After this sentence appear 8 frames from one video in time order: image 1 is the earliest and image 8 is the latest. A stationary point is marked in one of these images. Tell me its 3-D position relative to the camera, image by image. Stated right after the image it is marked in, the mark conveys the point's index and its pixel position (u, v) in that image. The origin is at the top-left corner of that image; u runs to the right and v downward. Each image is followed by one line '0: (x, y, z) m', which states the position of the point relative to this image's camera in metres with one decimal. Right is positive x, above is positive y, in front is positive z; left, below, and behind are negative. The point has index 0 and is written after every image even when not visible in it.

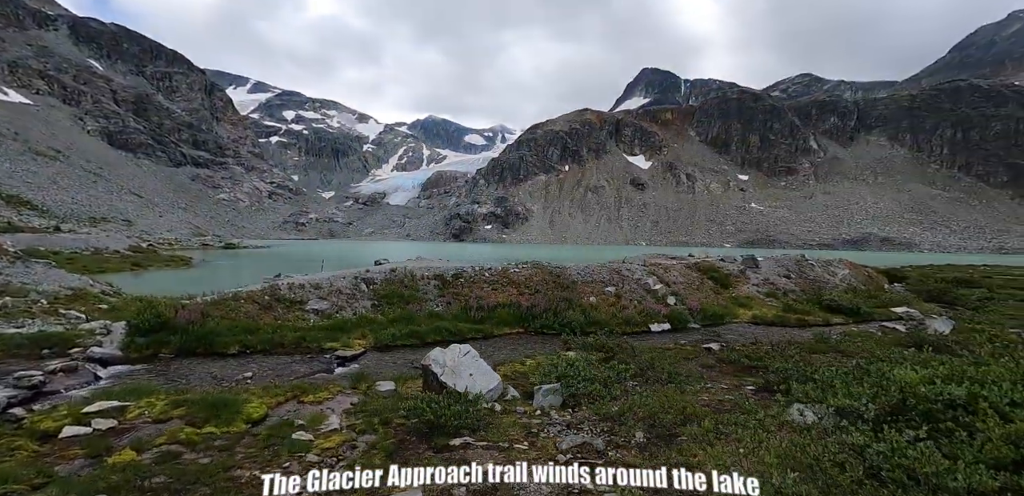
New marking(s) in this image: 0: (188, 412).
0: (-8.2, -4.1, +11.0) m
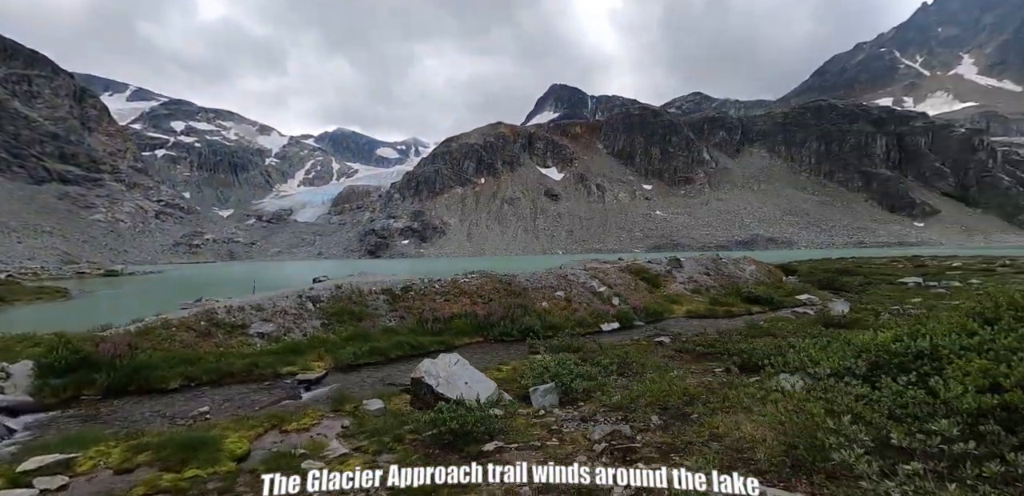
0: (-7.6, -4.5, +9.4) m
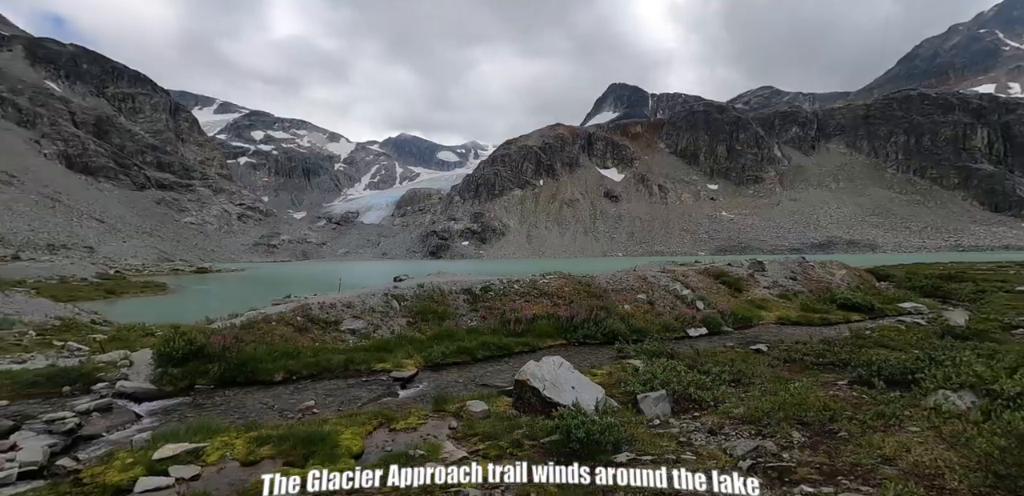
0: (-4.9, -4.2, +9.1) m
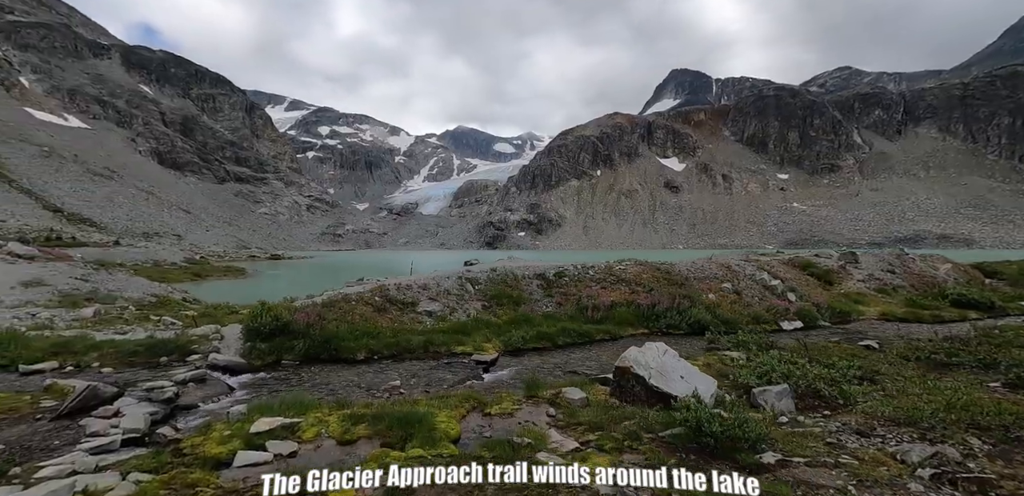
0: (-2.6, -3.5, +8.4) m
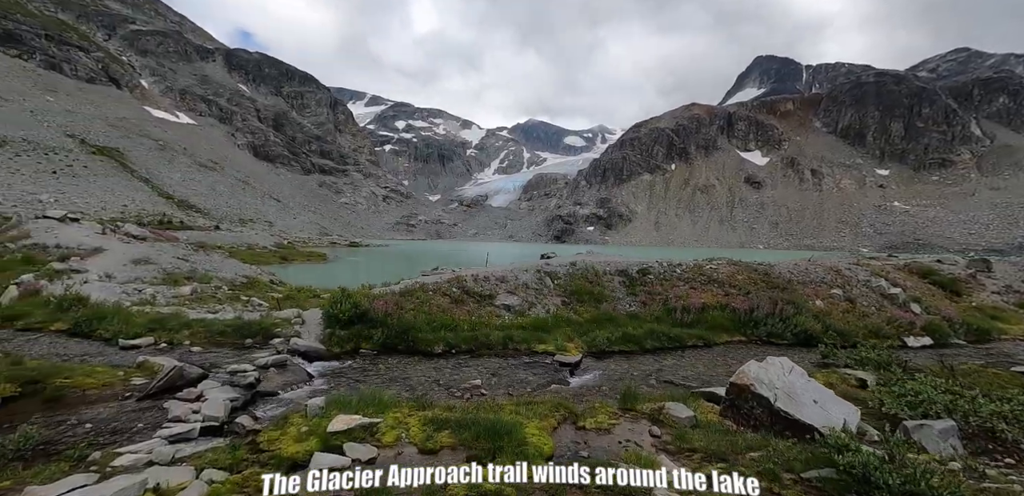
0: (-0.9, -3.2, +7.3) m
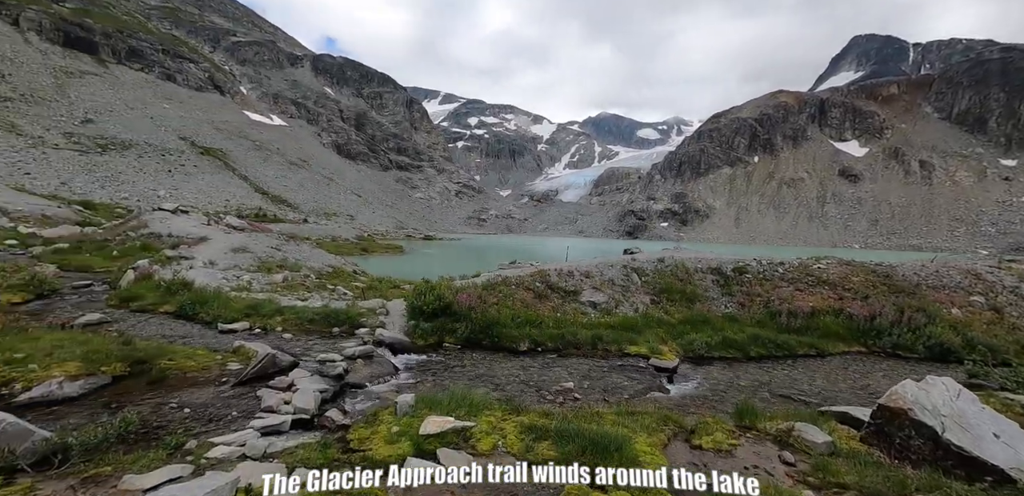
0: (+0.7, -3.0, +6.4) m
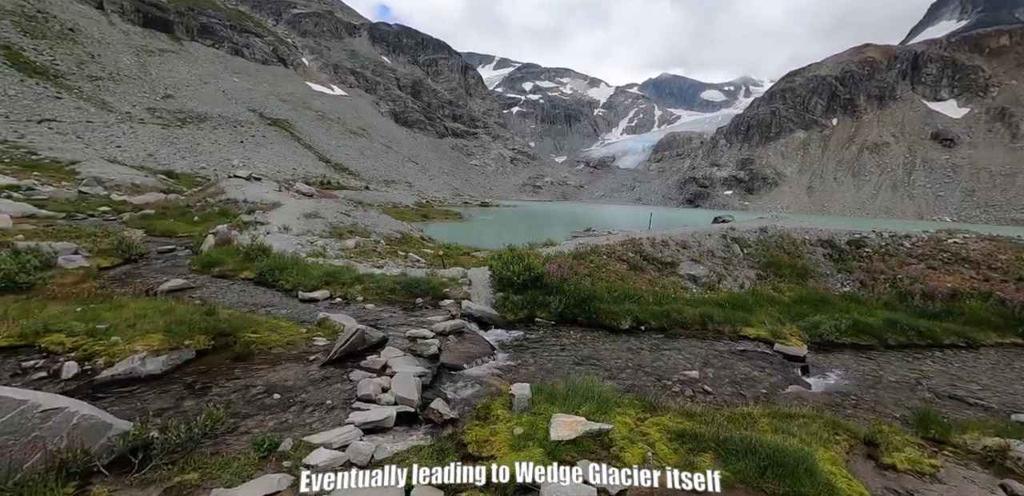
0: (+2.5, -2.5, +4.9) m
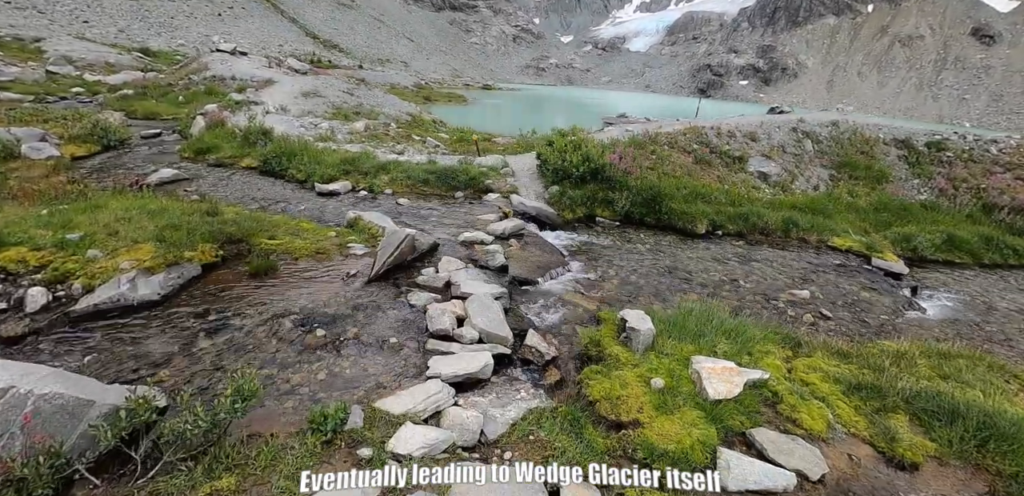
0: (+3.6, -1.7, +3.7) m
